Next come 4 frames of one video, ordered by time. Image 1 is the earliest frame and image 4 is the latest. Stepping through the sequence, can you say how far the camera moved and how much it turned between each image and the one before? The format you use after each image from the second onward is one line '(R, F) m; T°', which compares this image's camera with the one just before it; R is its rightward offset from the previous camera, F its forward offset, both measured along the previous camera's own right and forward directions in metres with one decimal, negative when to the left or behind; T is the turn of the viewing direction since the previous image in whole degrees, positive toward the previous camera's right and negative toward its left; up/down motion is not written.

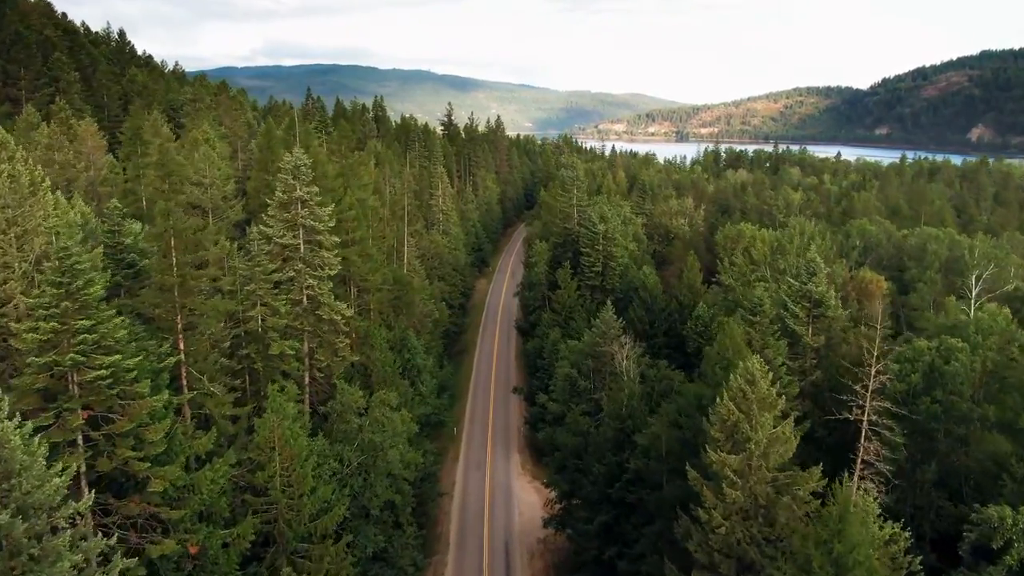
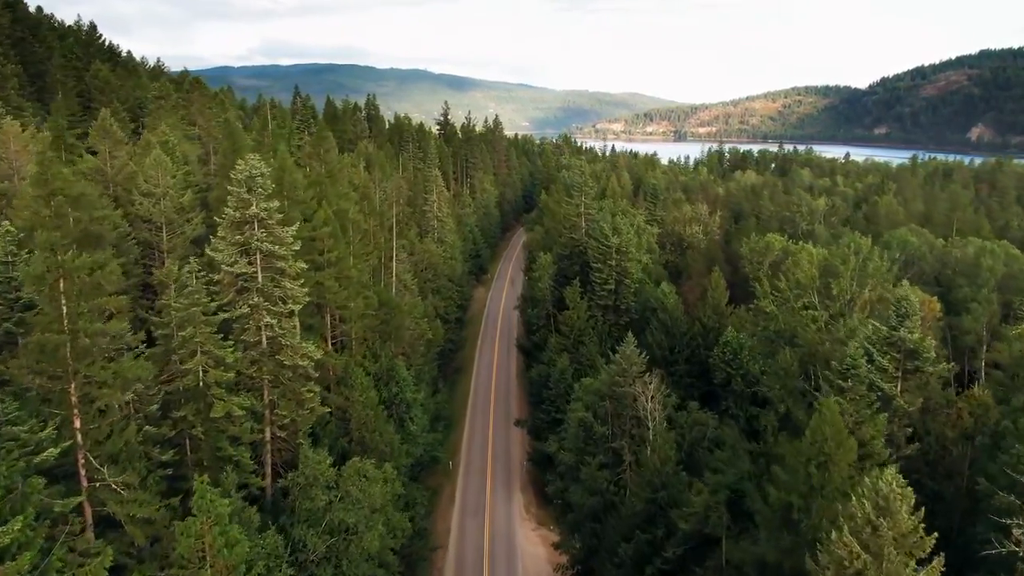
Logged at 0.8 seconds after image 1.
(-0.4, +7.1) m; 0°
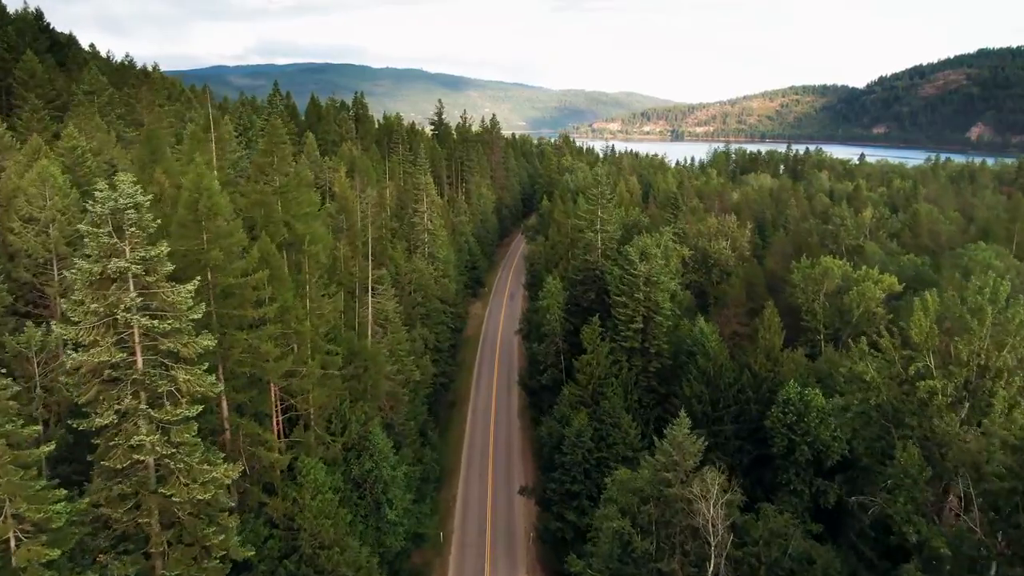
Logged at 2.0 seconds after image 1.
(-0.6, +10.8) m; 0°
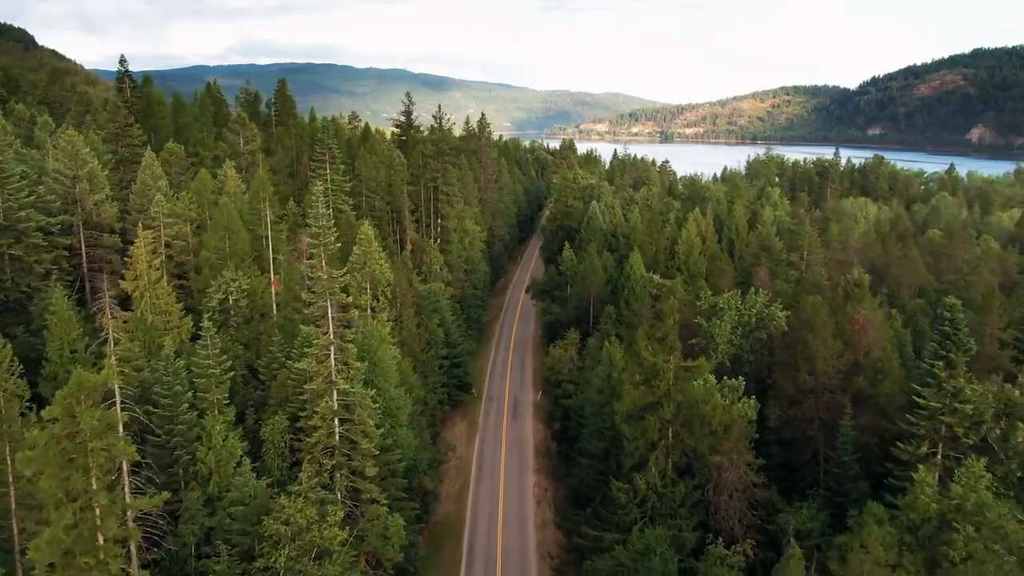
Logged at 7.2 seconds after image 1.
(-2.1, +46.4) m; +1°
